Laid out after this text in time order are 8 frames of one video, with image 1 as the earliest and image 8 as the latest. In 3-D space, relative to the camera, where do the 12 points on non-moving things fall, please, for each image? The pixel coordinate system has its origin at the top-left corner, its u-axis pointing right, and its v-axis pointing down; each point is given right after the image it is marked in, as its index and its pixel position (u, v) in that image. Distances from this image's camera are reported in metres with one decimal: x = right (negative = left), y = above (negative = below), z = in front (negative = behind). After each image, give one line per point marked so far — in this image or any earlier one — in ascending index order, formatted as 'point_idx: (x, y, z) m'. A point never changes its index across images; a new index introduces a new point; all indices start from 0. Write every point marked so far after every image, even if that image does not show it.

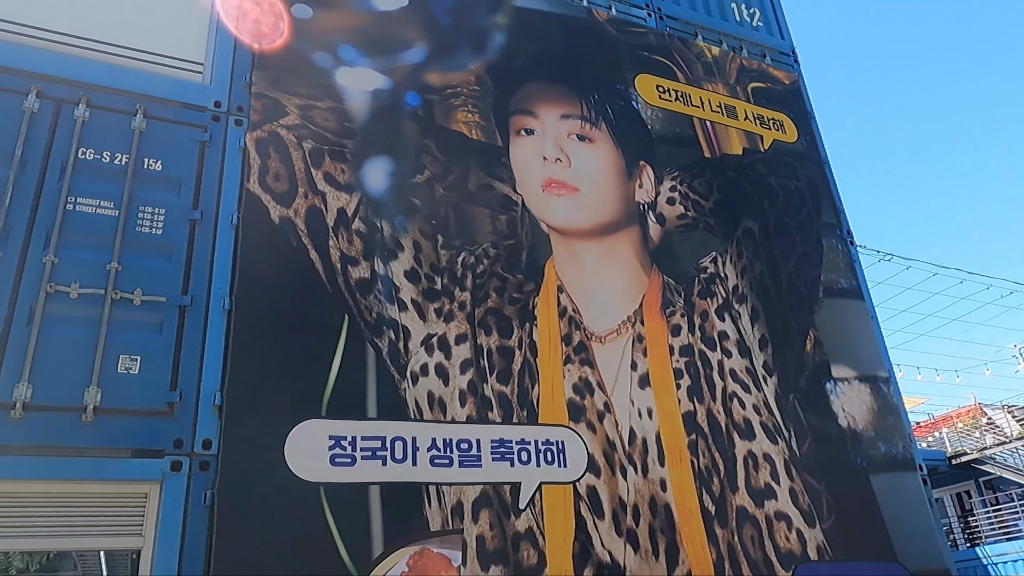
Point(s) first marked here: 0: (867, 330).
0: (+3.6, -0.4, +7.7) m
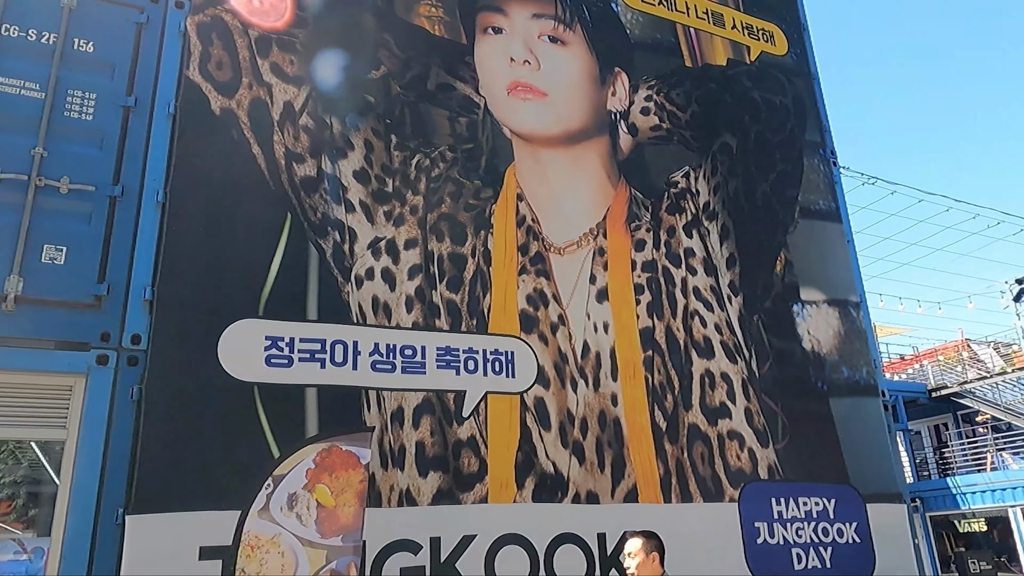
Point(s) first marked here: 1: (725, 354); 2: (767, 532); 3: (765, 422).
0: (+3.2, +0.3, +7.5) m
1: (+1.8, -0.6, +6.4) m
2: (+2.0, -1.9, +6.0) m
3: (+2.1, -1.1, +6.4) m
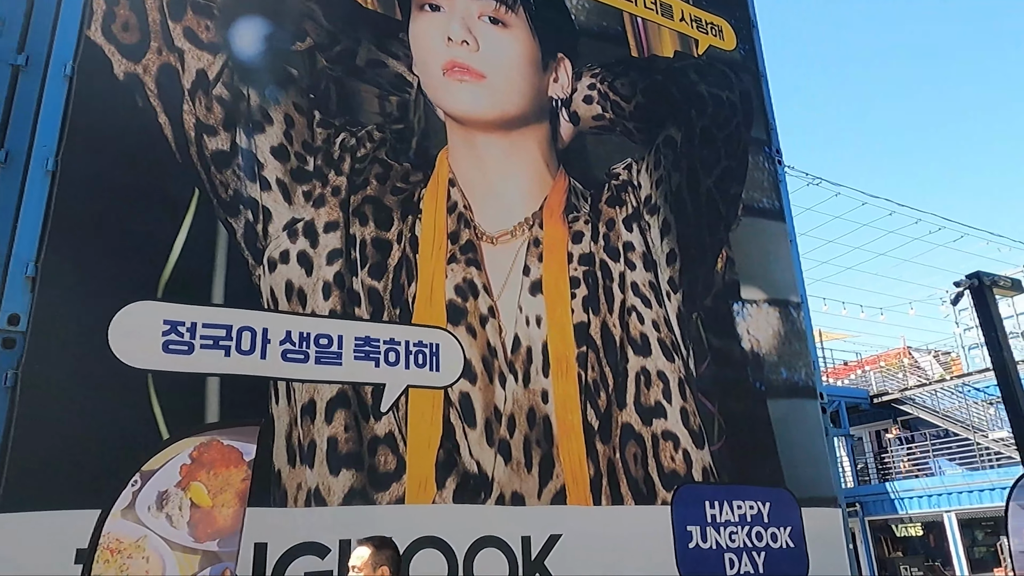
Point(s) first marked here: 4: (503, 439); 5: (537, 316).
0: (+2.6, +0.3, +7.4) m
1: (+1.2, -0.5, +6.2) m
2: (+1.4, -1.9, +5.9) m
3: (+1.5, -1.1, +6.2) m
4: (-0.1, -1.0, +5.3) m
5: (+0.2, -0.2, +5.8) m
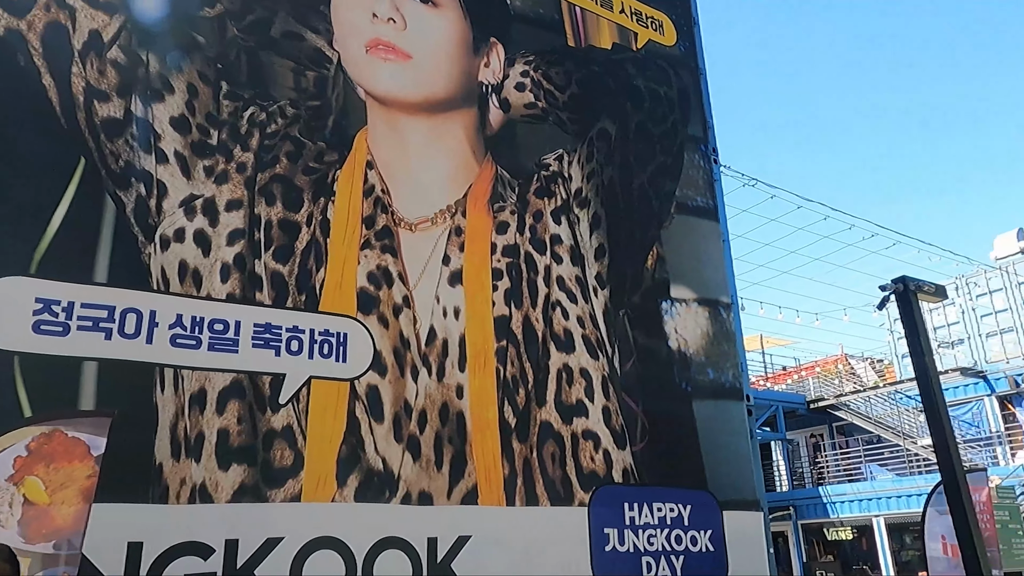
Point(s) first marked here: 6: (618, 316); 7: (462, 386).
0: (+1.9, +0.3, +7.3) m
1: (+0.6, -0.5, +6.1) m
2: (+0.8, -1.9, +5.7) m
3: (+0.9, -1.1, +6.1) m
4: (-0.7, -1.0, +5.0) m
5: (-0.4, -0.1, +5.5) m
6: (+0.9, -0.2, +6.4) m
7: (-0.4, -0.7, +5.3) m
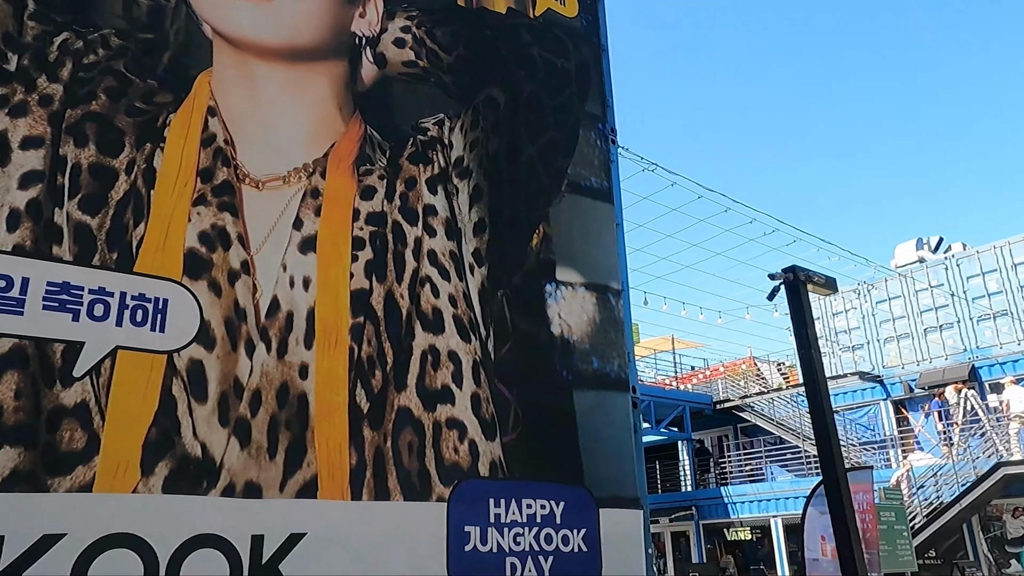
0: (+0.9, +0.5, +6.9) m
1: (-0.4, -0.3, +5.5) m
2: (-0.2, -1.7, +5.2) m
3: (-0.1, -0.9, +5.6) m
4: (-1.6, -0.8, +4.4) m
5: (-1.3, +0.1, +4.9) m
6: (-0.1, -0.1, +5.9) m
7: (-1.3, -0.5, +4.8) m
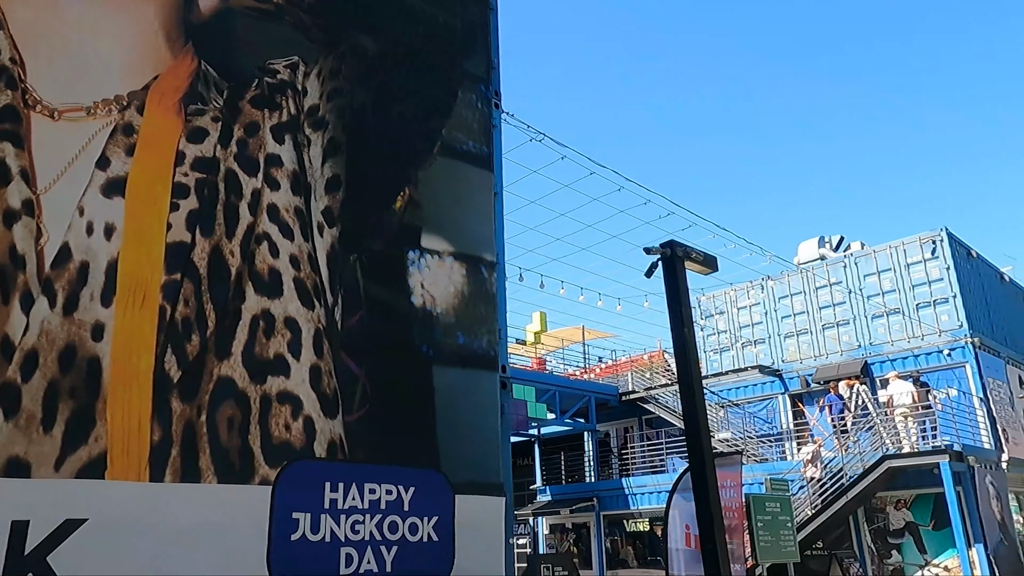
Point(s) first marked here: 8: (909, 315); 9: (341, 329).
0: (-0.2, +0.7, +6.4) m
1: (-1.4, 0.0, +5.0) m
2: (-1.2, -1.5, +4.6) m
3: (-1.1, -0.6, +5.0) m
4: (-2.5, -0.5, +3.7) m
5: (-2.2, +0.4, +4.2) m
6: (-1.1, +0.2, +5.3) m
7: (-2.2, -0.2, +4.1) m
8: (+8.8, -0.6, +16.9) m
9: (-1.1, -0.3, +5.2) m
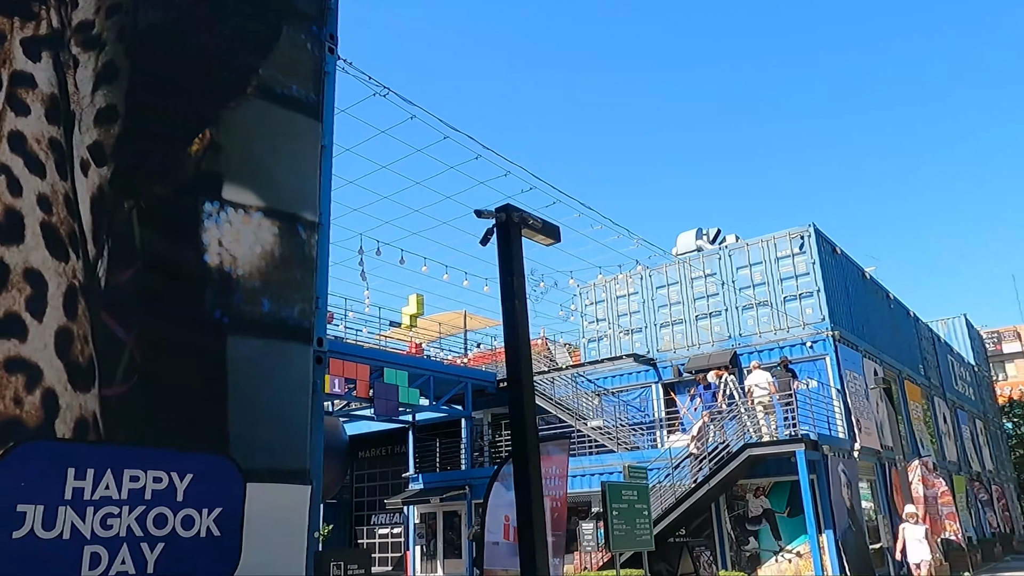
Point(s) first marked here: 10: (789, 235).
0: (-1.5, +1.0, +5.7) m
1: (-2.5, +0.2, +4.1) m
2: (-2.4, -1.2, +3.8) m
3: (-2.3, -0.4, +4.2) m
4: (-3.4, -0.2, +2.8) m
5: (-3.3, +0.7, +3.3) m
6: (-2.3, +0.5, +4.5) m
7: (-3.2, +0.1, +3.2) m
8: (+6.0, -0.4, +17.3) m
9: (-2.3, 0.0, +4.3) m
10: (+6.3, +1.2, +17.5) m
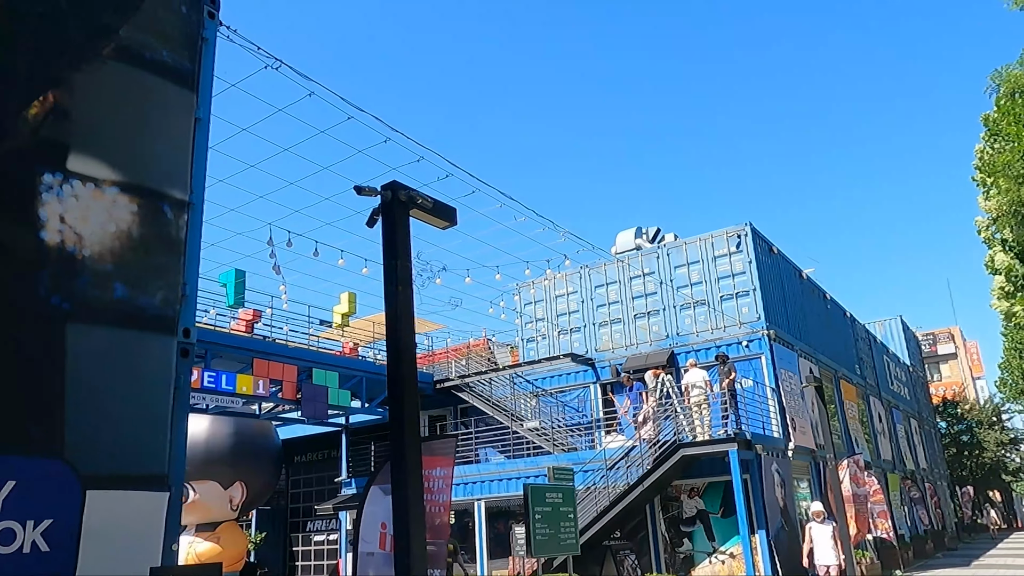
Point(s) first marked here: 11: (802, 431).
0: (-2.3, +1.1, +5.1) m
1: (-3.2, +0.4, +3.5) m
2: (-3.0, -1.1, +3.2) m
3: (-3.0, -0.3, +3.6) m
4: (-4.0, 0.0, +2.1) m
5: (-3.8, +0.8, +2.6) m
6: (-3.0, +0.6, +3.9) m
7: (-3.8, +0.2, +2.5) m
8: (+4.5, -0.4, +17.1) m
9: (-3.0, +0.1, +3.7) m
10: (+4.9, +1.2, +17.4) m
11: (+6.3, -3.1, +16.5) m
